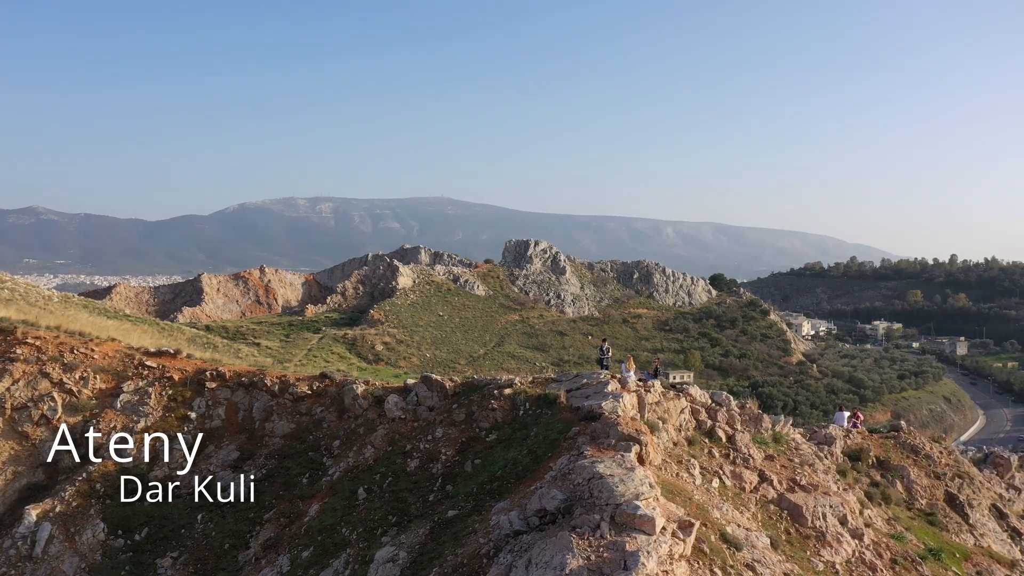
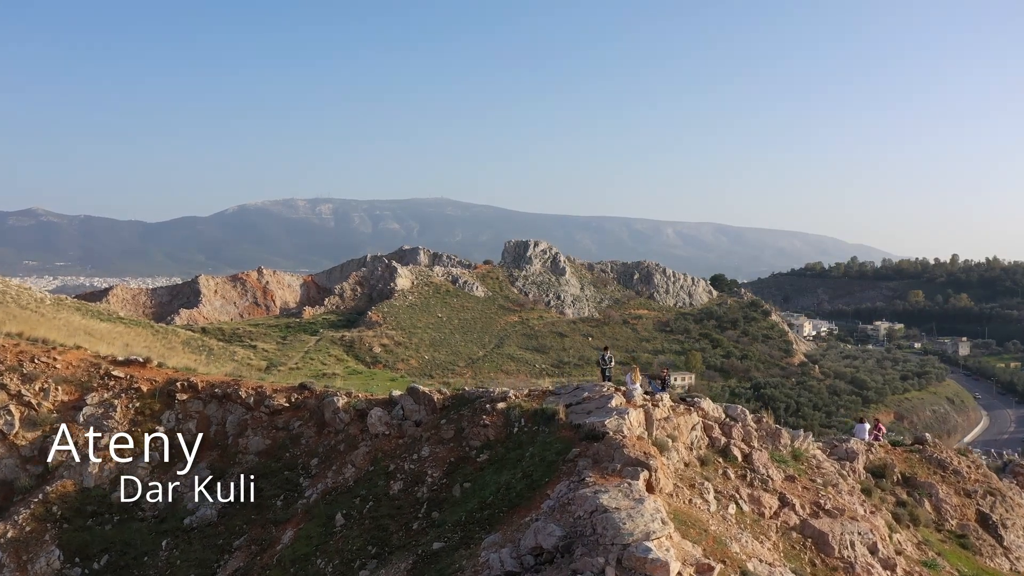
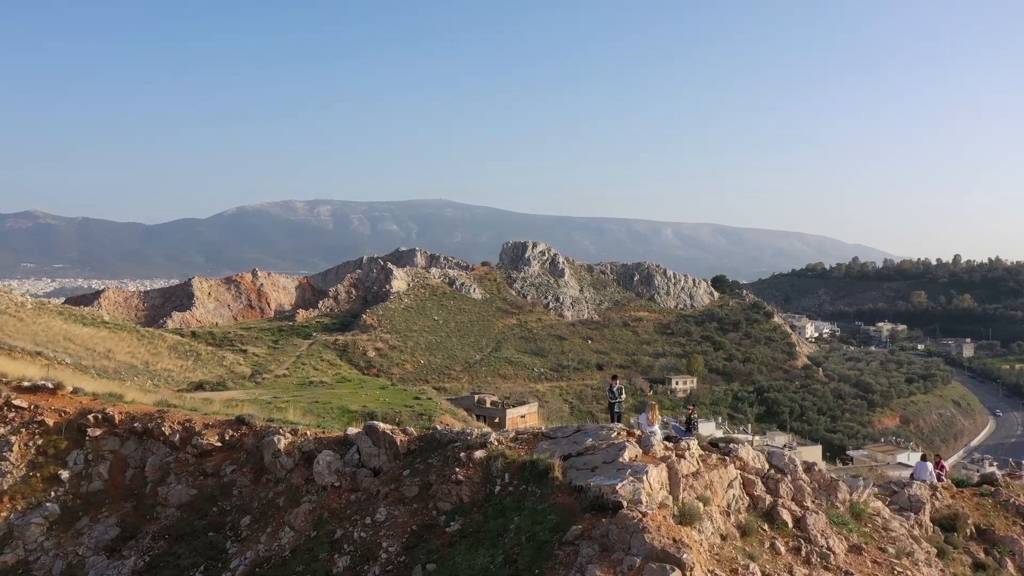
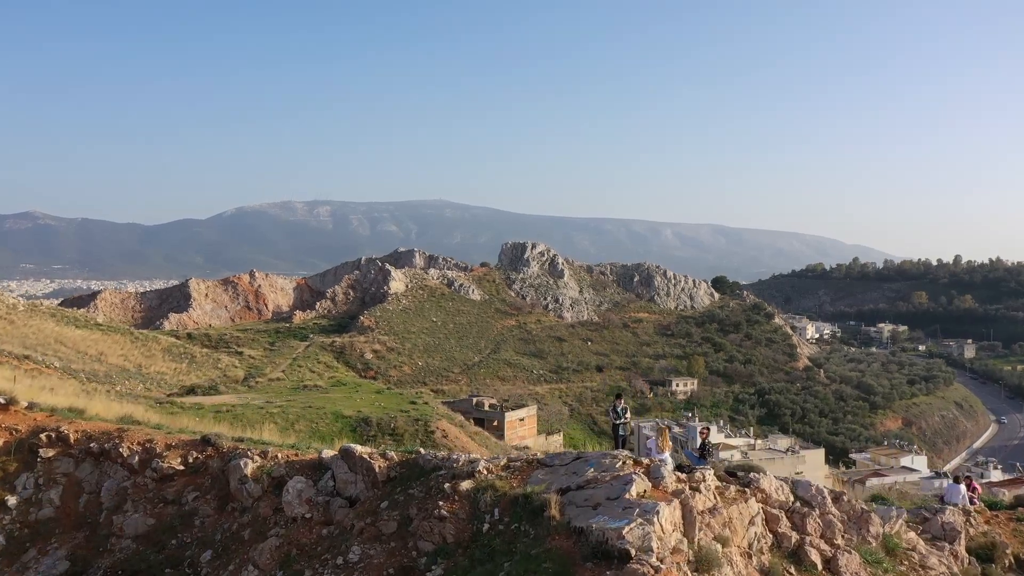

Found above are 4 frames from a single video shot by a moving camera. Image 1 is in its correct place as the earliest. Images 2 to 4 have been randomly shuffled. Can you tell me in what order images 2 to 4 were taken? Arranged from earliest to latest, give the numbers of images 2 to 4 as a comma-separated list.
2, 3, 4
